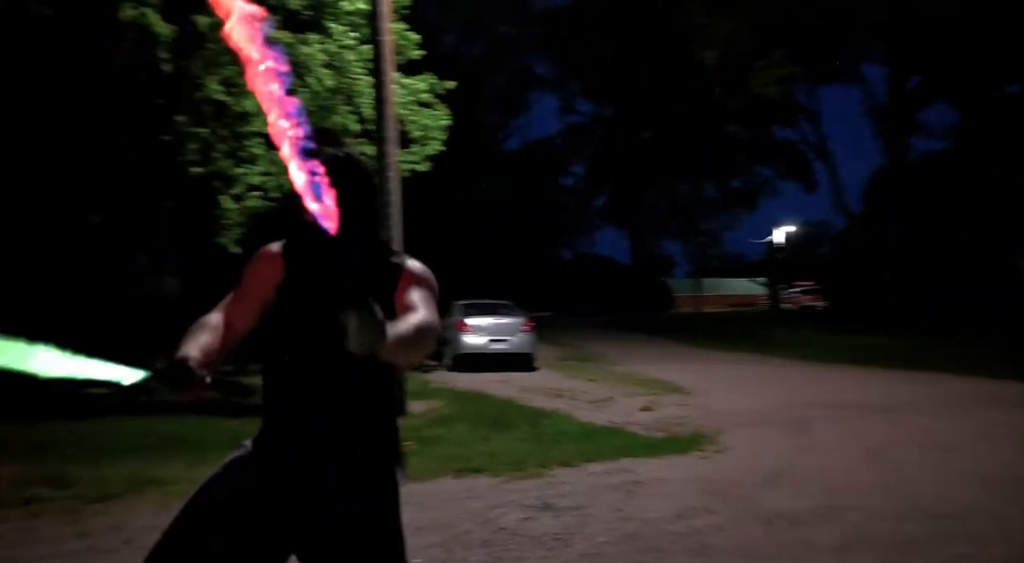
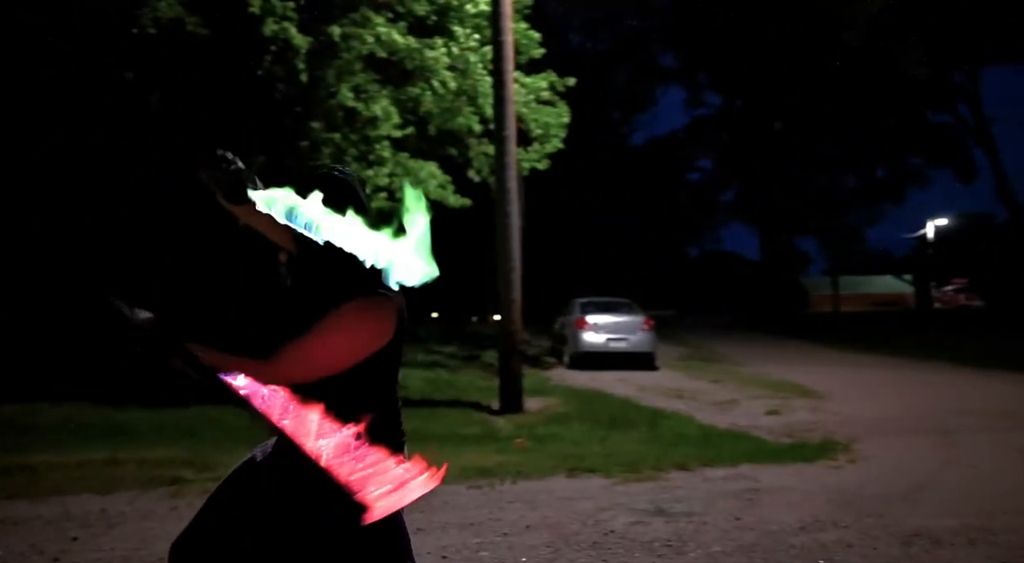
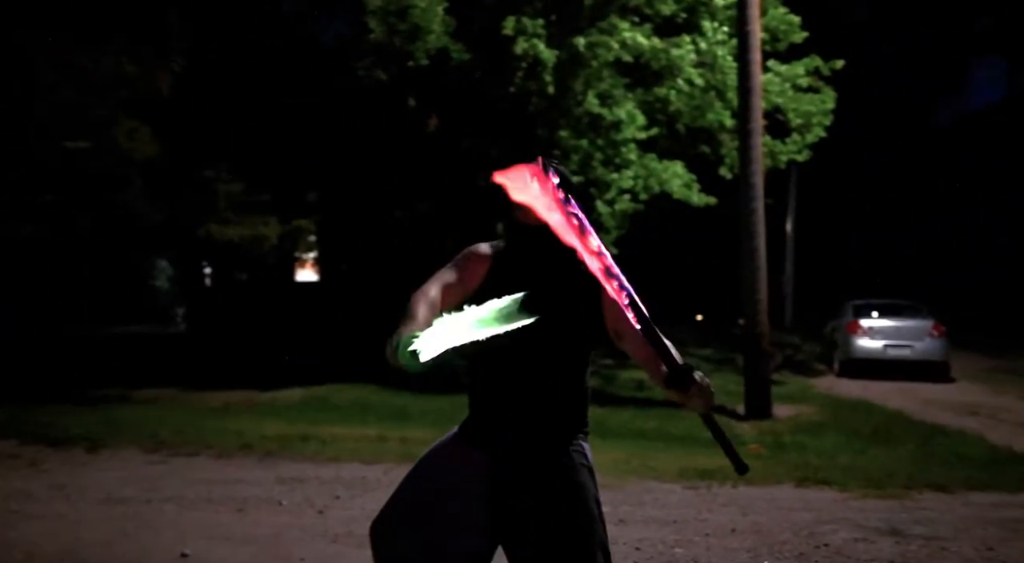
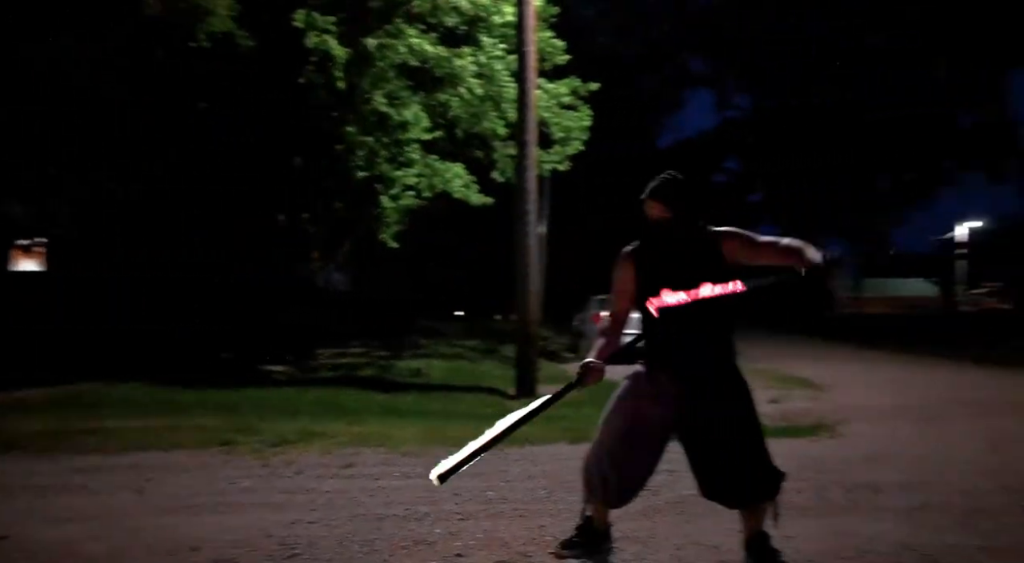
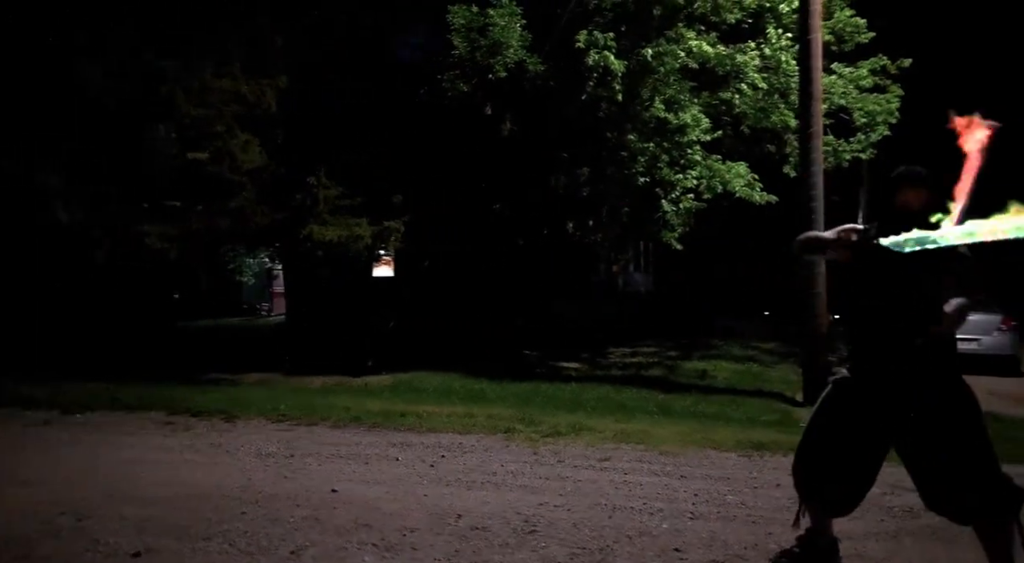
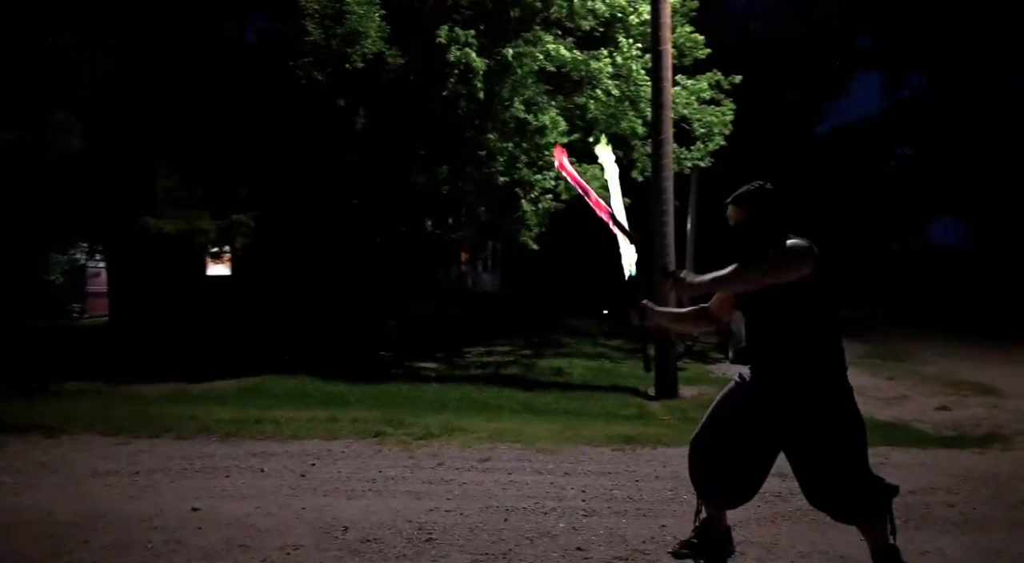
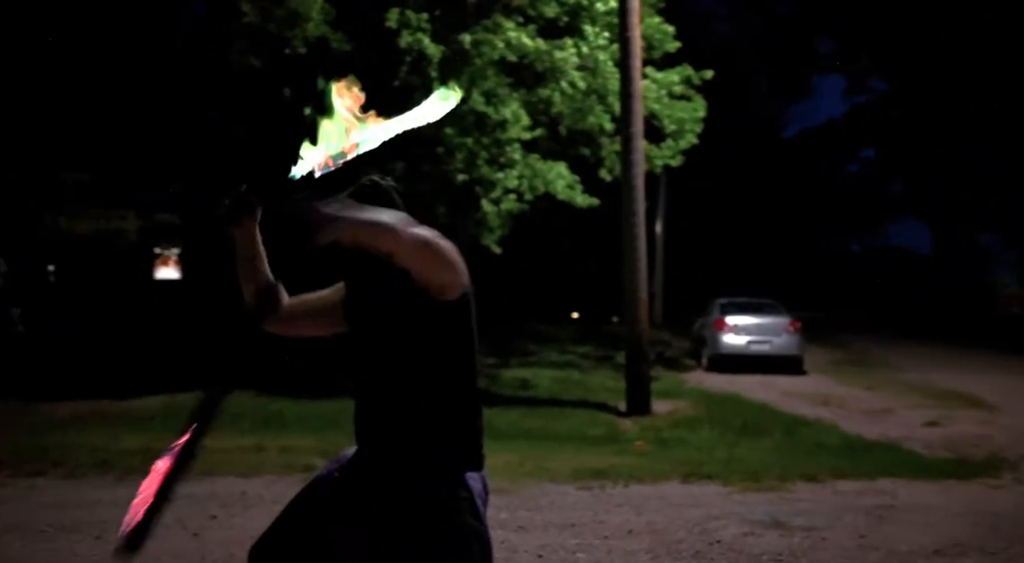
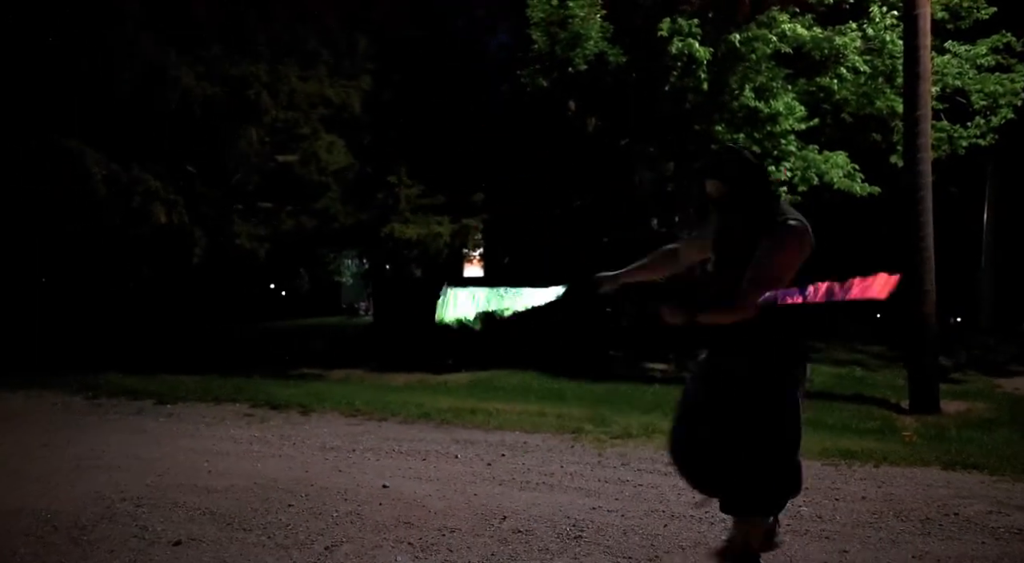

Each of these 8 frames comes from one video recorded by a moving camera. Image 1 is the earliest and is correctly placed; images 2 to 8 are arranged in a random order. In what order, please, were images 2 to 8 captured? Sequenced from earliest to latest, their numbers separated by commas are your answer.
2, 7, 3, 8, 5, 6, 4
